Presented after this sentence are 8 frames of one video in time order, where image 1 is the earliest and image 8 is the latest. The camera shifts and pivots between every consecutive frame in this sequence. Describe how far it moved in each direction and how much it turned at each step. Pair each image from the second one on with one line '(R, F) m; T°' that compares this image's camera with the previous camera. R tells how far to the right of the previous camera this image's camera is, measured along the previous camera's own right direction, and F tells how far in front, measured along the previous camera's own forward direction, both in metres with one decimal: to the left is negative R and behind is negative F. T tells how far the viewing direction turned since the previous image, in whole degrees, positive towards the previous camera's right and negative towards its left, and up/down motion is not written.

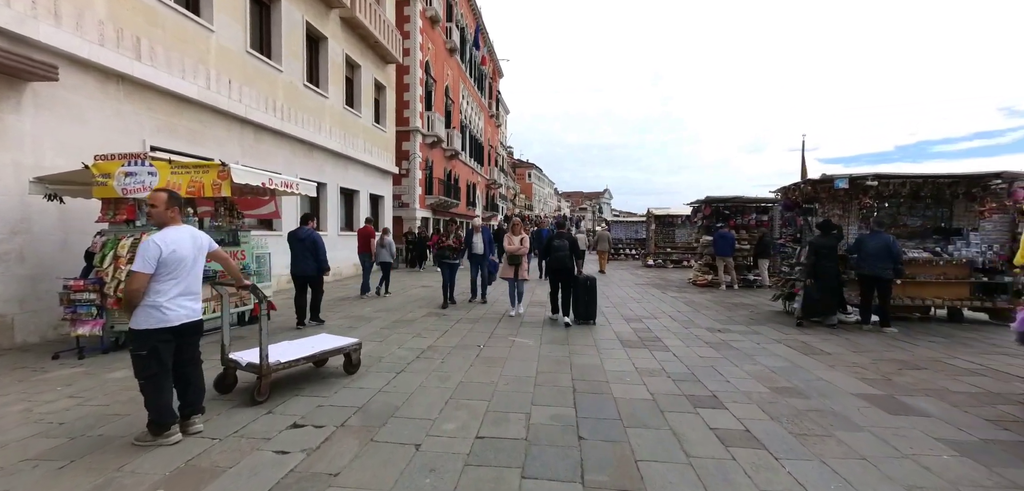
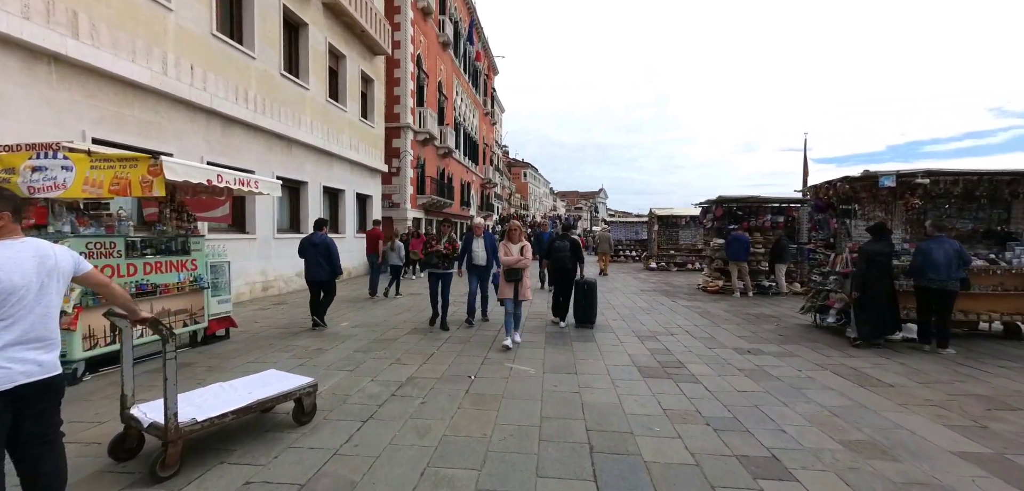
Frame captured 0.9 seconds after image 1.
(0.0, +1.0) m; +1°
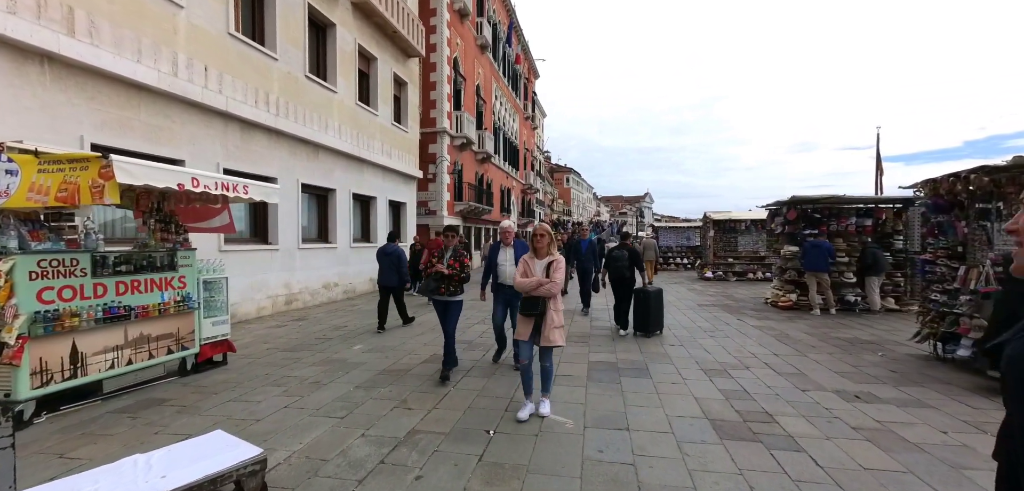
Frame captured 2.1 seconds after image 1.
(+0.1, +1.1) m; -5°
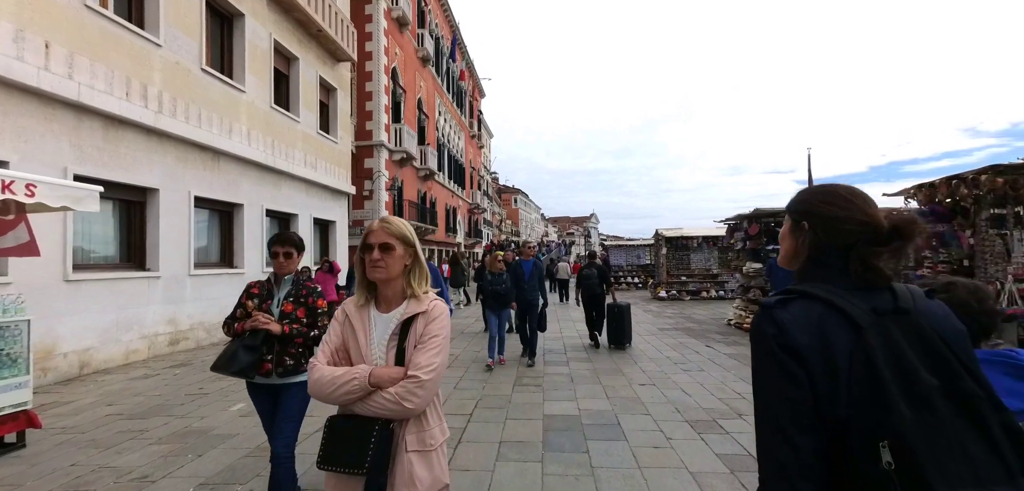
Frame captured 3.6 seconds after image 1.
(+0.2, +1.3) m; +6°
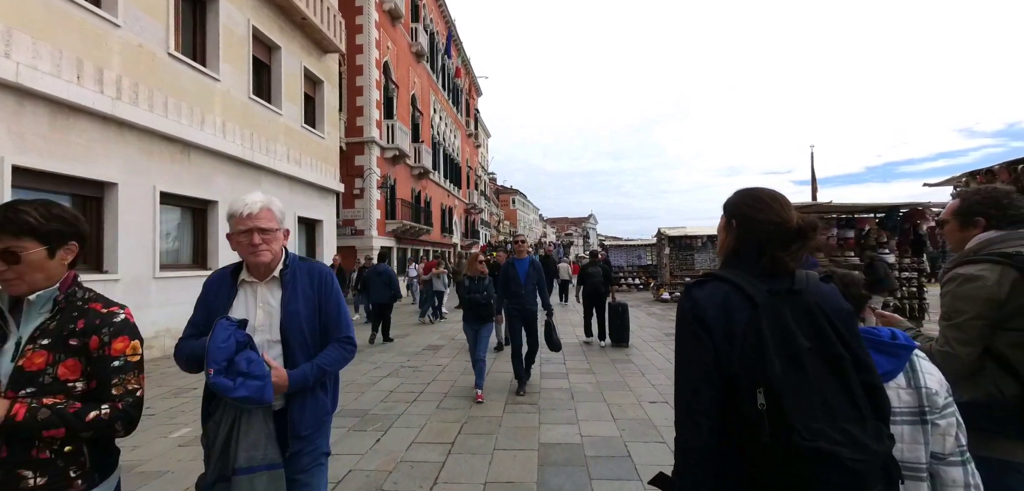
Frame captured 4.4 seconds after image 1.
(+0.1, +0.7) m; 0°
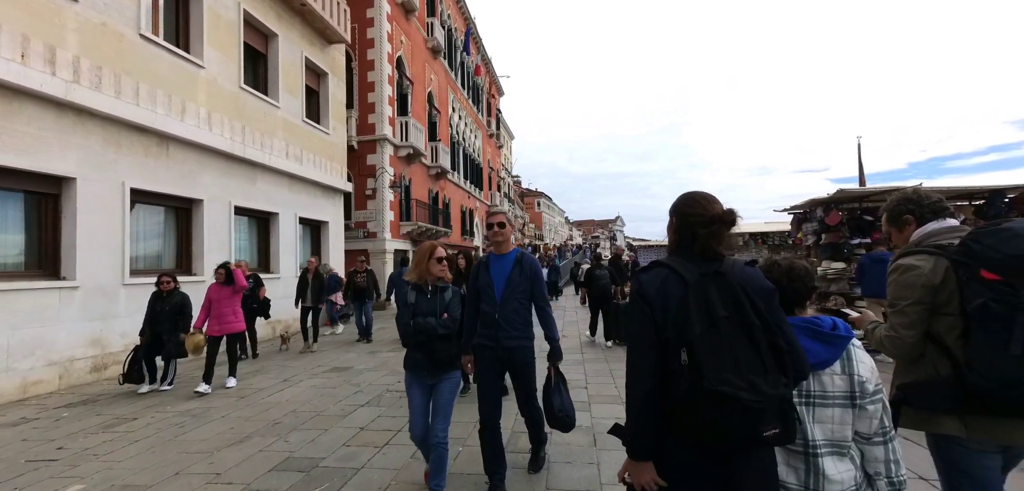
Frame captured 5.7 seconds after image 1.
(+0.2, +1.3) m; -3°
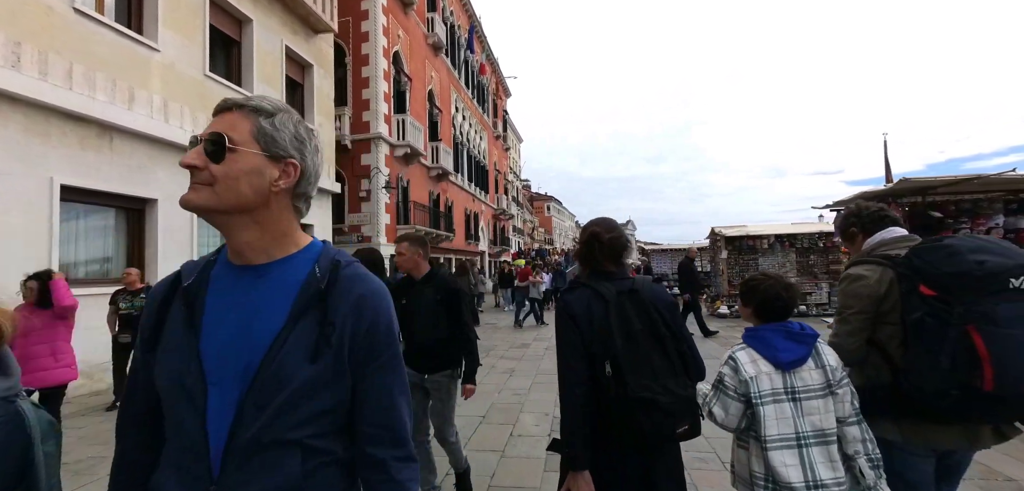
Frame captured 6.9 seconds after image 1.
(+0.3, +1.2) m; -1°
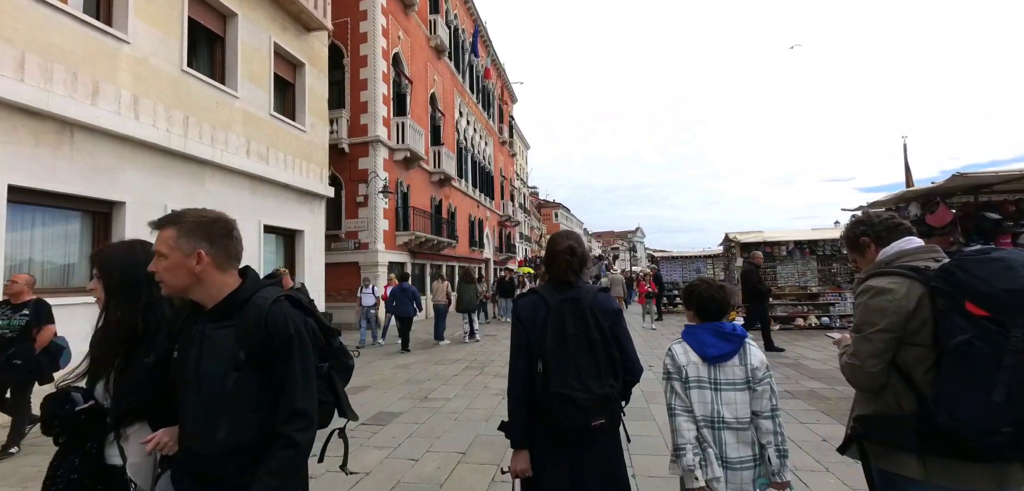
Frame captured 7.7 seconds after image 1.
(+0.2, +0.7) m; -1°
